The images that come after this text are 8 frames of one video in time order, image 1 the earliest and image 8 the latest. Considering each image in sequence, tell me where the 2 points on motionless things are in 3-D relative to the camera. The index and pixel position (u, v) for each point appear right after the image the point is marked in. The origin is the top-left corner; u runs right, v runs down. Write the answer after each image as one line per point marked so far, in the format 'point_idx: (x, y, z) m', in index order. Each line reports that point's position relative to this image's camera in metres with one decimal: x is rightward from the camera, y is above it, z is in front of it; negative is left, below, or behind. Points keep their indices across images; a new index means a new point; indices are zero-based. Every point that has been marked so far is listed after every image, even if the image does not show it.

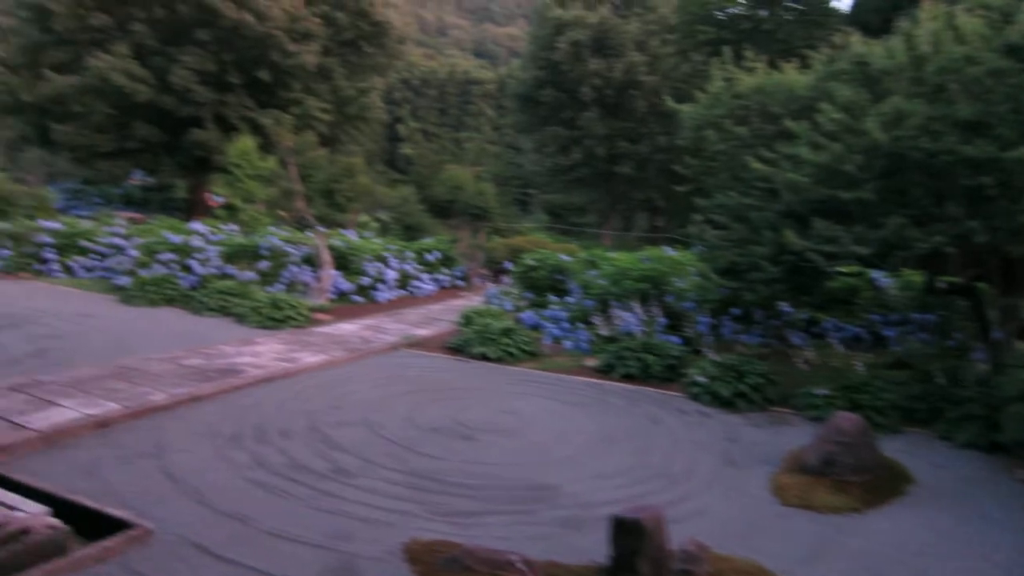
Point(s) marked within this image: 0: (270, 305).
0: (-2.6, -0.2, +8.6) m
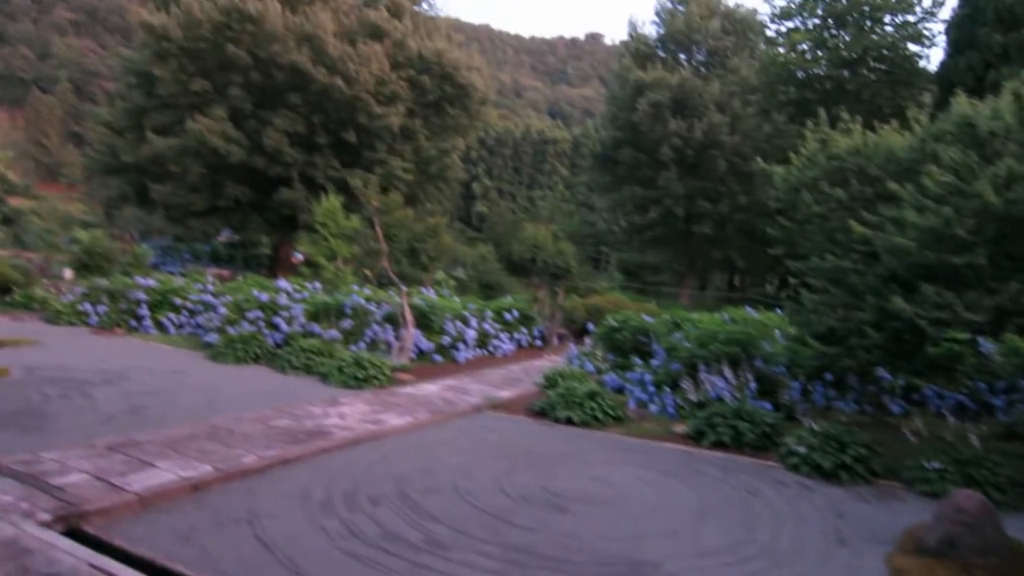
0: (-1.7, -0.8, +8.7) m
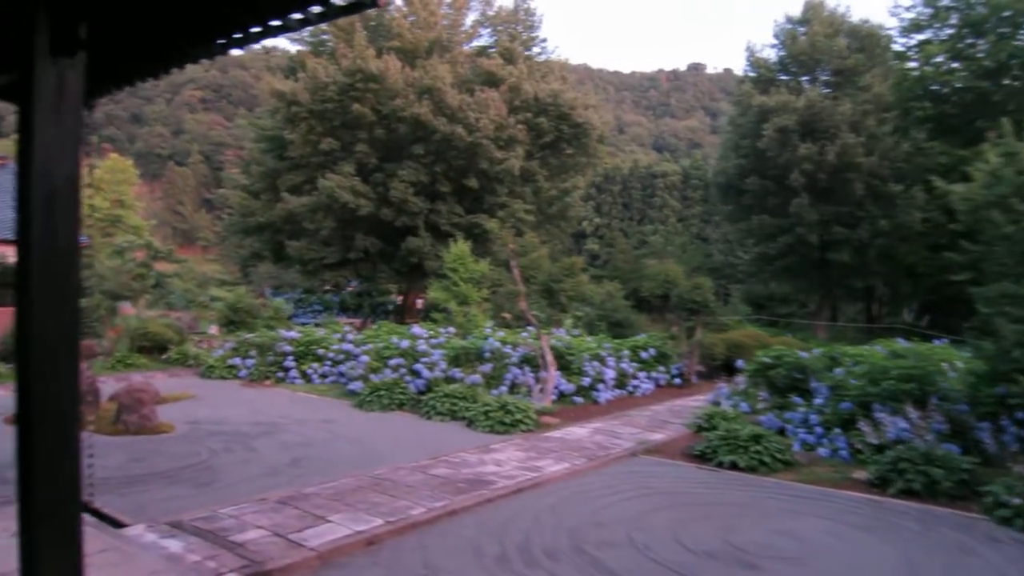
0: (-0.1, -1.3, +8.6) m
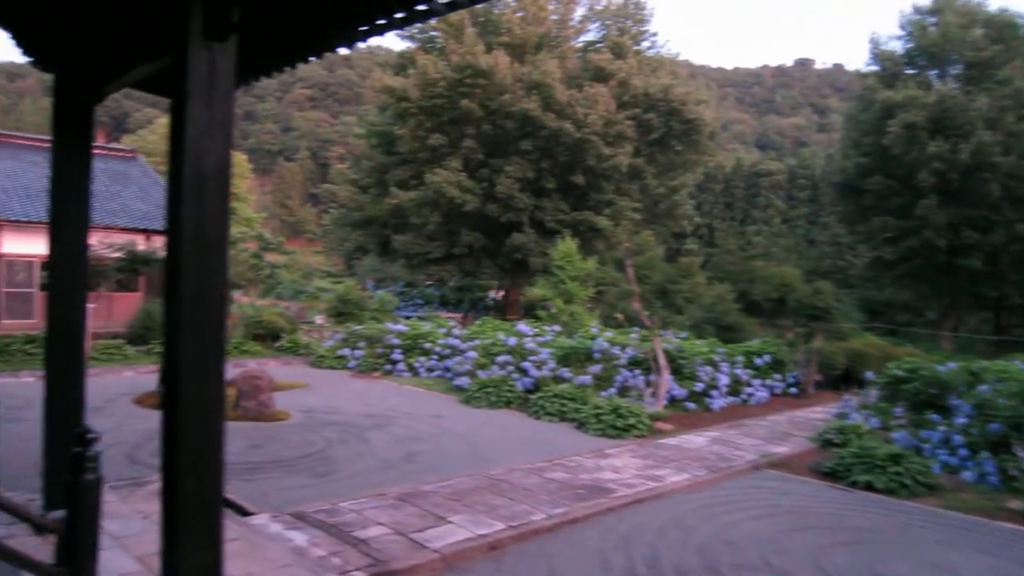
0: (+1.0, -1.3, +8.3) m
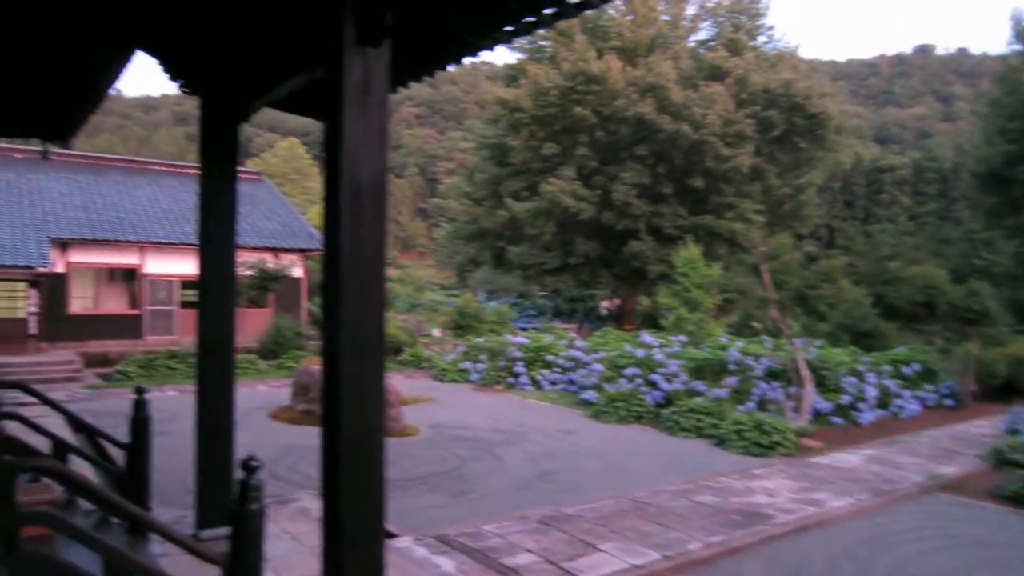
0: (+2.4, -1.4, +7.8) m
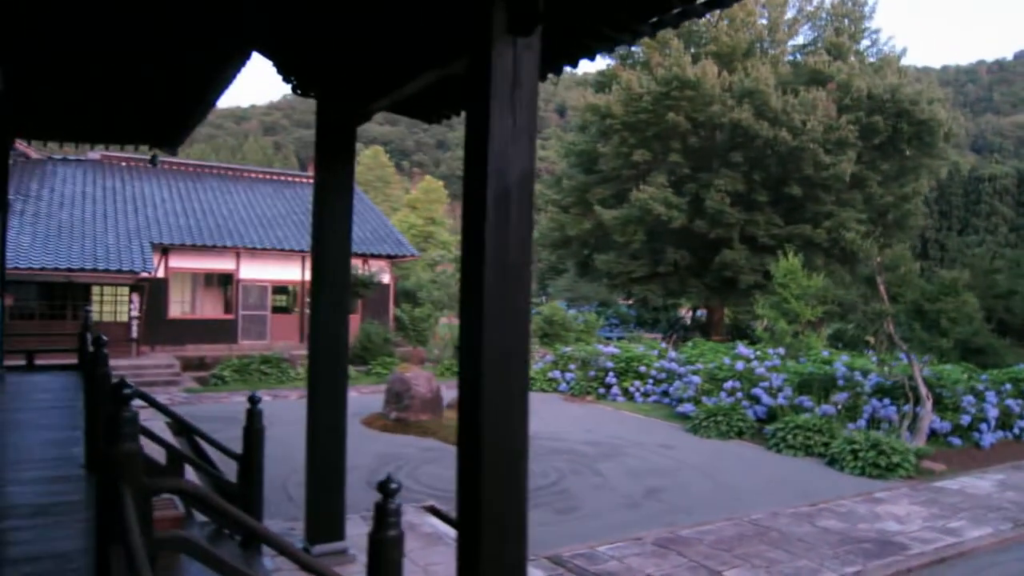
0: (+3.3, -1.5, +7.3) m
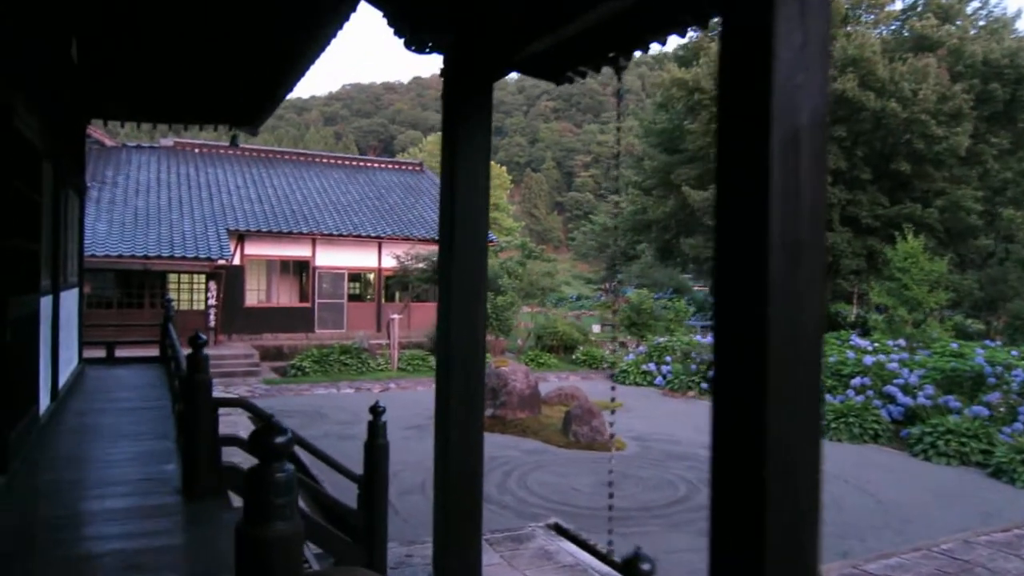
0: (+4.3, -1.4, +6.3) m
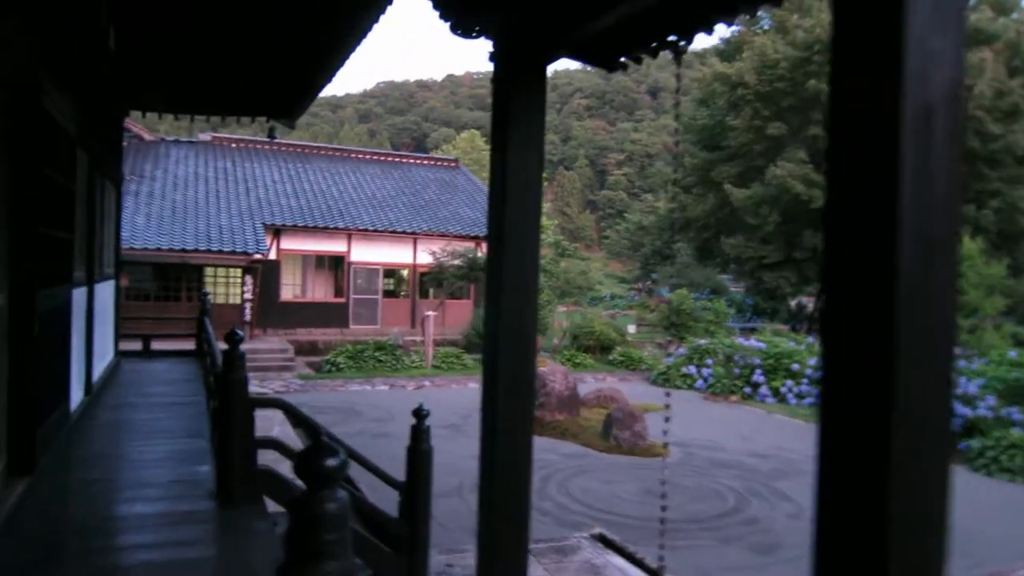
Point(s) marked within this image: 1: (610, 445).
0: (+4.6, -1.4, +5.9) m
1: (+0.9, -1.4, +7.1) m
